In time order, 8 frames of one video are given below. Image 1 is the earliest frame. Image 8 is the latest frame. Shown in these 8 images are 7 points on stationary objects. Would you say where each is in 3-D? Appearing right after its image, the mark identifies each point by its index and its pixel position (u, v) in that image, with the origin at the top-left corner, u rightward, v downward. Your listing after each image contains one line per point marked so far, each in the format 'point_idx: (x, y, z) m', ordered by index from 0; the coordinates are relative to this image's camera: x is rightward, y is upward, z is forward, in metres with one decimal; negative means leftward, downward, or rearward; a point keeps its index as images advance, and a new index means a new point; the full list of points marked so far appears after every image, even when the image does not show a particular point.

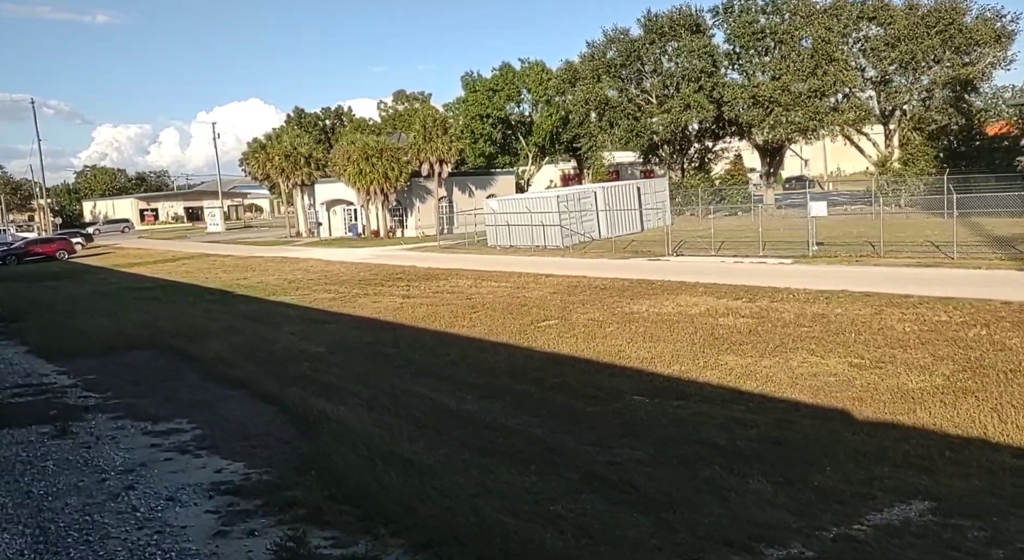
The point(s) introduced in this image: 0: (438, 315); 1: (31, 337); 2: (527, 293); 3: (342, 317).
0: (-1.6, -0.7, +16.4) m
1: (-10.2, -1.2, +16.7) m
2: (+0.4, -0.3, +18.1) m
3: (-3.8, -0.9, +17.3) m
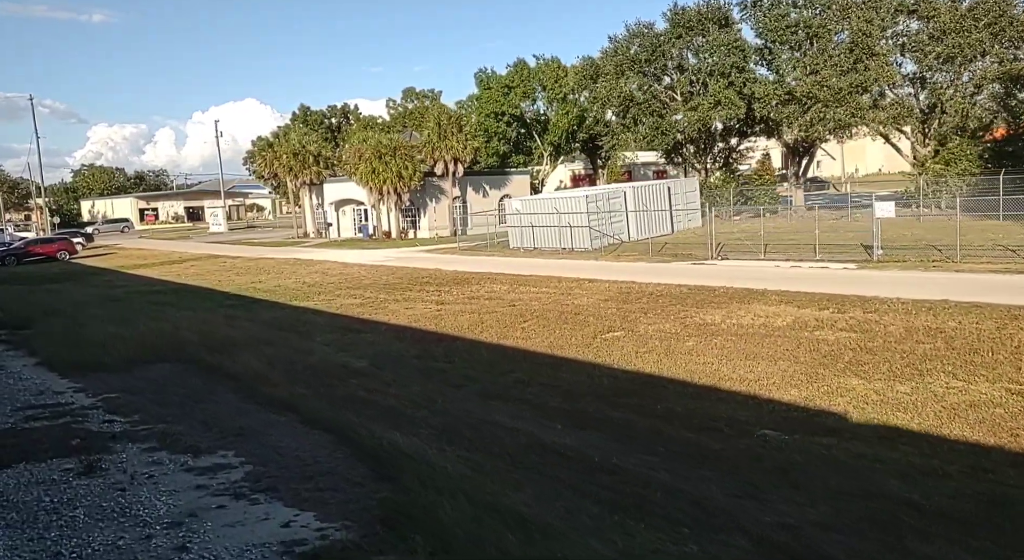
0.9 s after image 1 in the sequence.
0: (-0.6, -0.9, +15.1) m
1: (-9.2, -1.3, +15.4) m
2: (+1.4, -0.4, +16.8) m
3: (-2.8, -1.0, +16.0) m
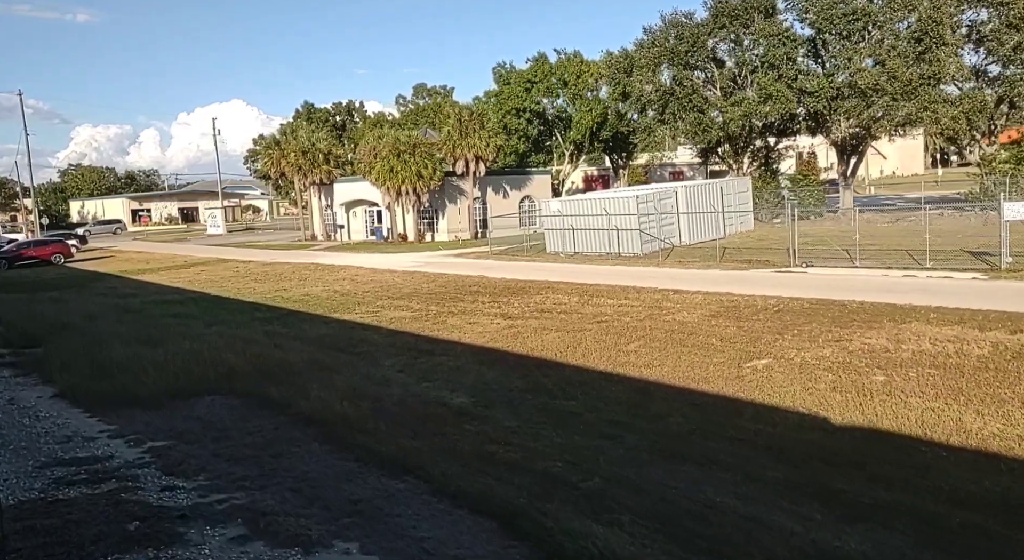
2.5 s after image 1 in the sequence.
0: (+1.1, -1.1, +12.9) m
1: (-7.5, -1.6, +13.0) m
2: (+3.1, -0.7, +14.6) m
3: (-1.1, -1.2, +13.7) m
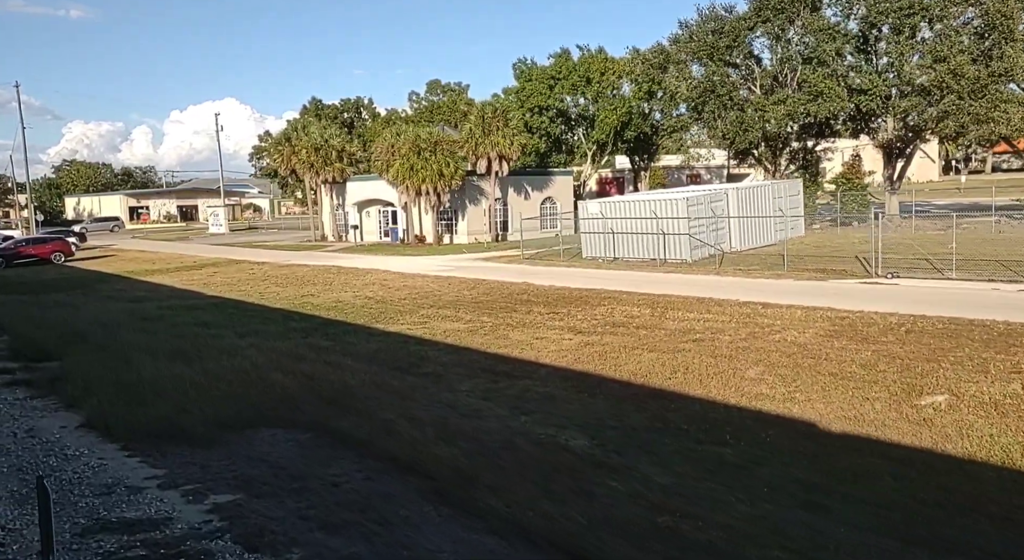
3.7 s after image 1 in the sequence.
0: (+2.5, -1.3, +11.1) m
1: (-6.1, -1.7, +11.2) m
2: (+4.5, -0.9, +12.8) m
3: (+0.3, -1.4, +11.9) m
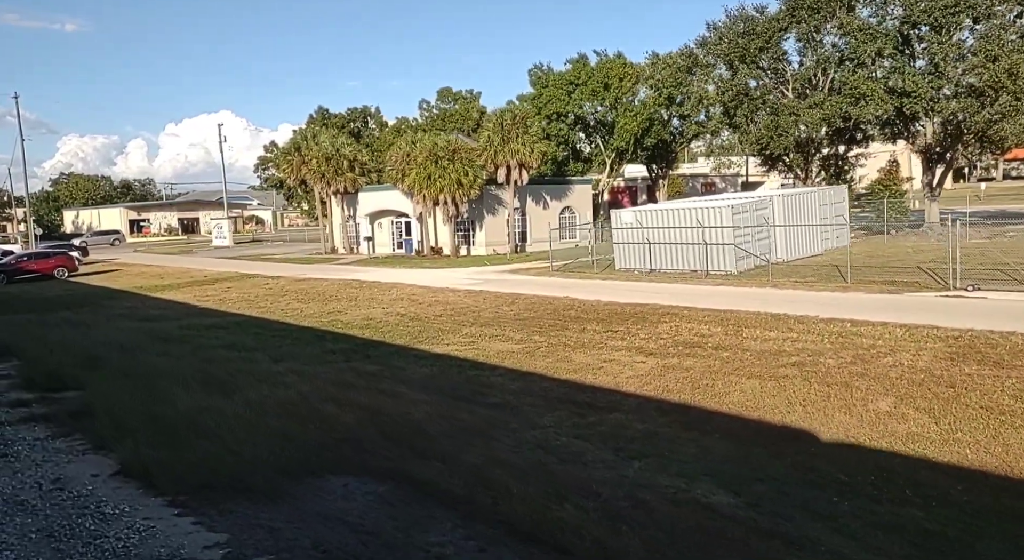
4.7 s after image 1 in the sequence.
0: (+3.6, -1.5, +9.7) m
1: (-5.0, -2.0, +9.8) m
2: (+5.6, -1.1, +11.5) m
3: (+1.5, -1.7, +10.6) m
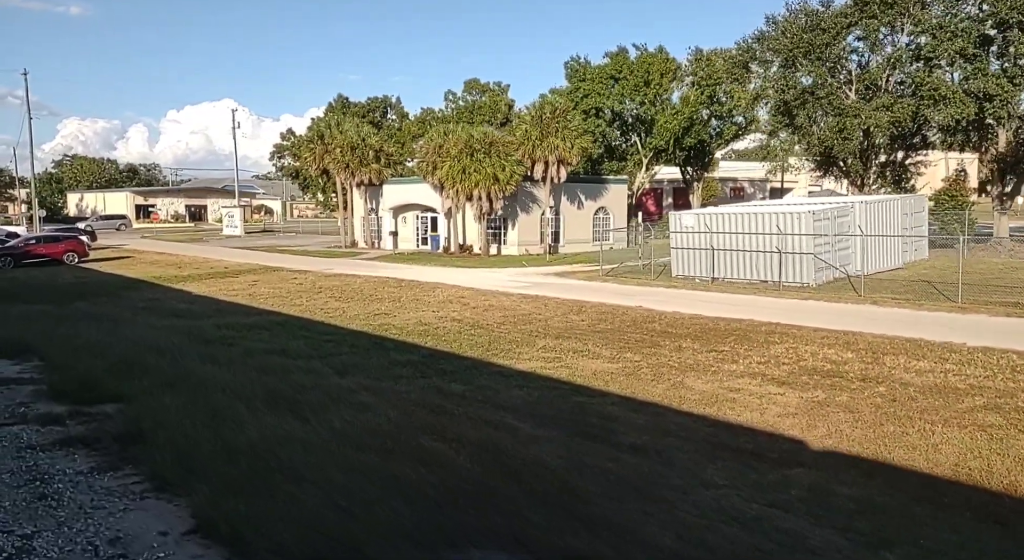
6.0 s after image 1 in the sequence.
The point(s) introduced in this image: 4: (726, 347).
0: (+5.3, -1.8, +7.8) m
1: (-3.3, -2.0, +7.9) m
2: (+7.3, -1.5, +9.5) m
3: (+3.1, -1.9, +8.6) m
4: (+3.9, -1.2, +14.4) m
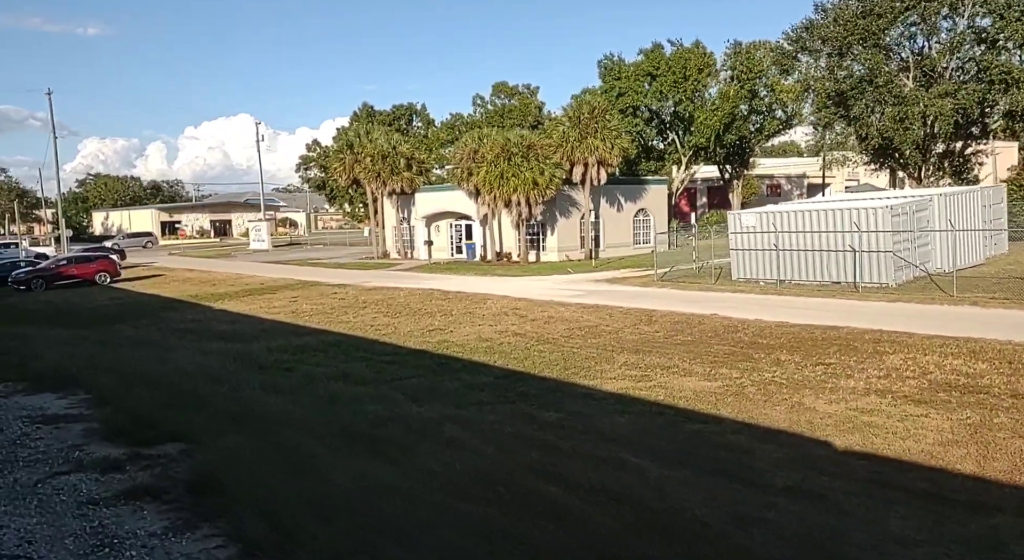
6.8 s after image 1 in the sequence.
0: (+6.6, -1.9, +6.5) m
1: (-2.0, -2.3, +6.7) m
2: (+8.6, -1.5, +8.1) m
3: (+4.4, -2.0, +7.3) m
4: (+5.4, -1.3, +13.1) m
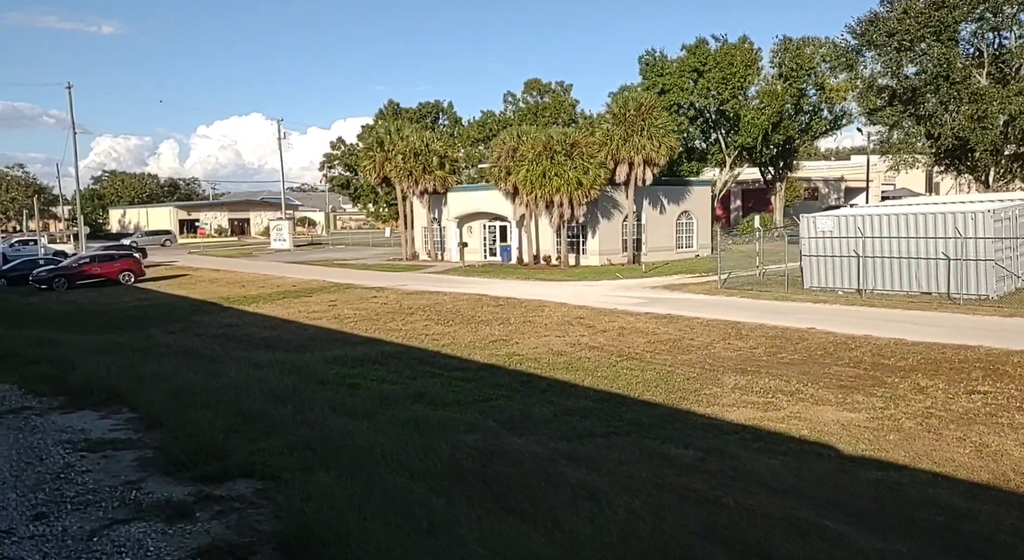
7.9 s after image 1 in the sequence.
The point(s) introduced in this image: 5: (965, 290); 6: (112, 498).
0: (+8.0, -2.1, +4.7) m
1: (-0.6, -2.4, +5.1) m
2: (+10.1, -1.7, +6.4) m
3: (+5.9, -2.2, +5.6) m
4: (+6.9, -1.6, +11.4) m
5: (+11.3, -0.2, +19.3) m
6: (-4.5, -2.4, +8.8) m
